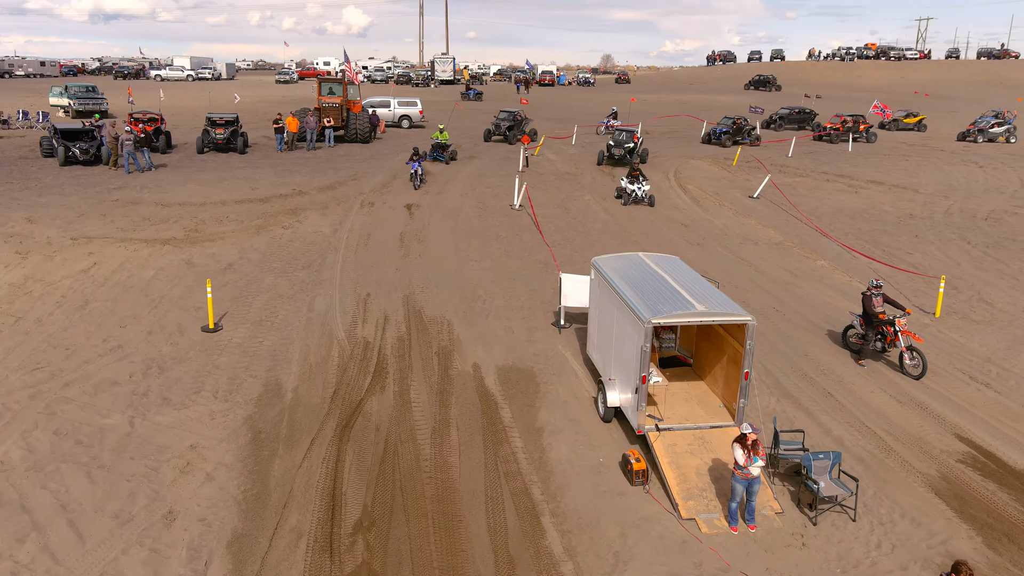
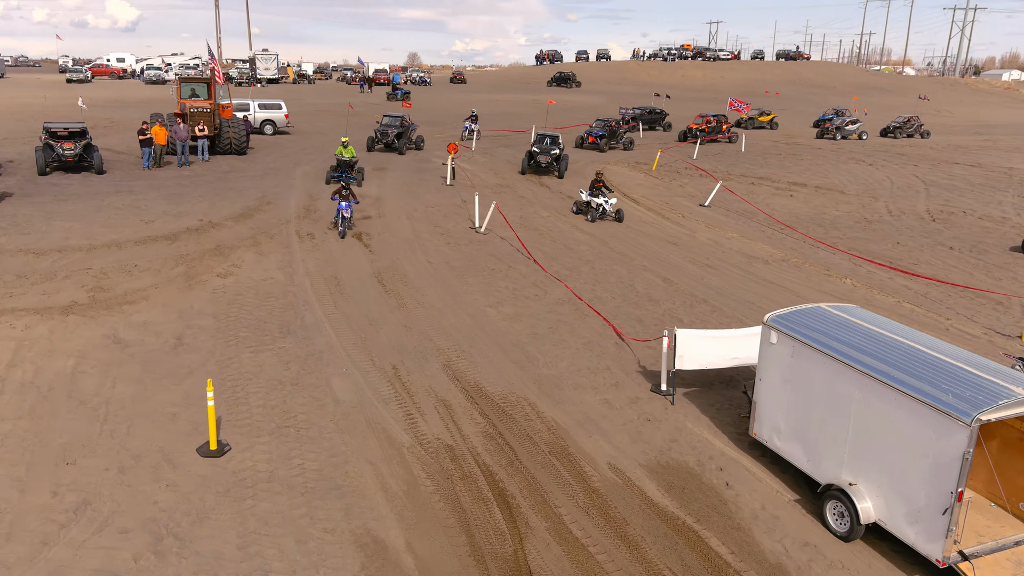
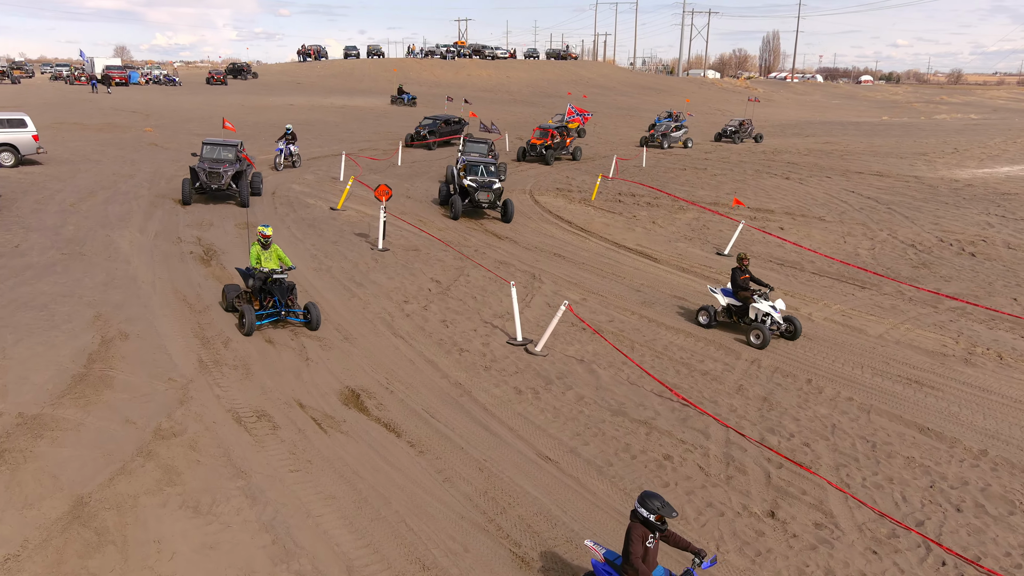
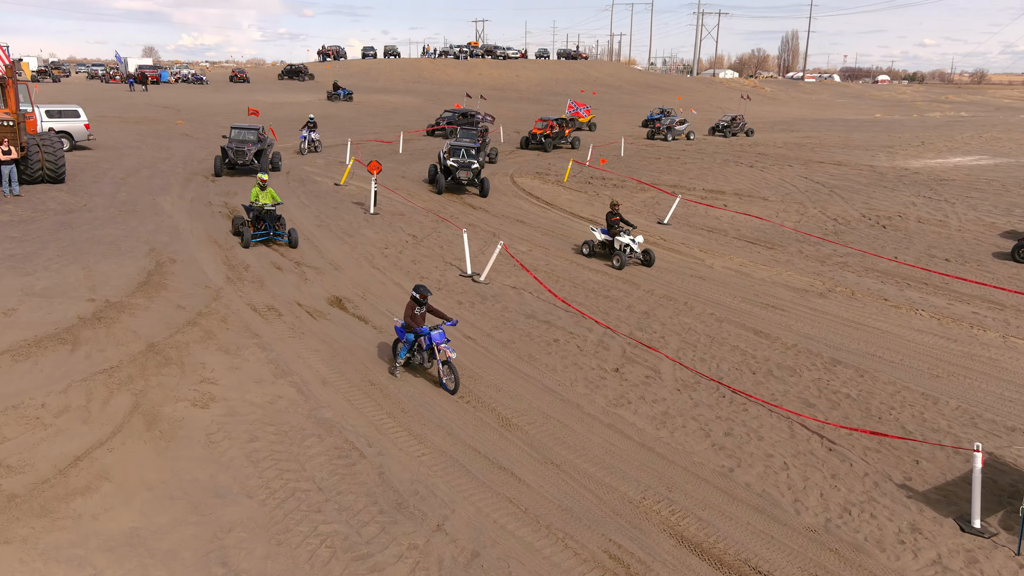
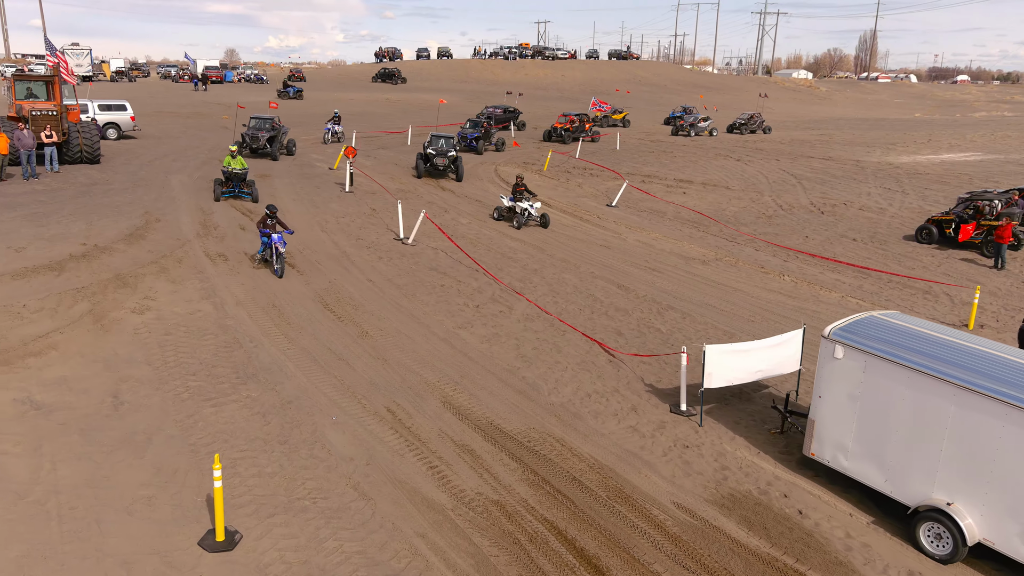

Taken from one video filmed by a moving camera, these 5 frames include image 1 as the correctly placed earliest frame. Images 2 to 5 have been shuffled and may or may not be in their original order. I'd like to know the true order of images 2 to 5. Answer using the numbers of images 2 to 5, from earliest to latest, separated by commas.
2, 5, 4, 3
